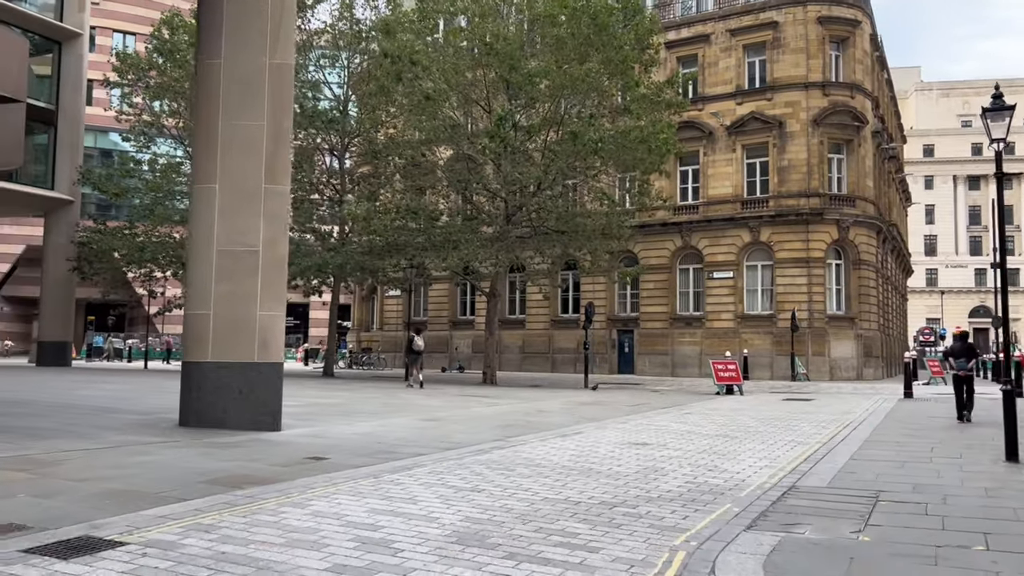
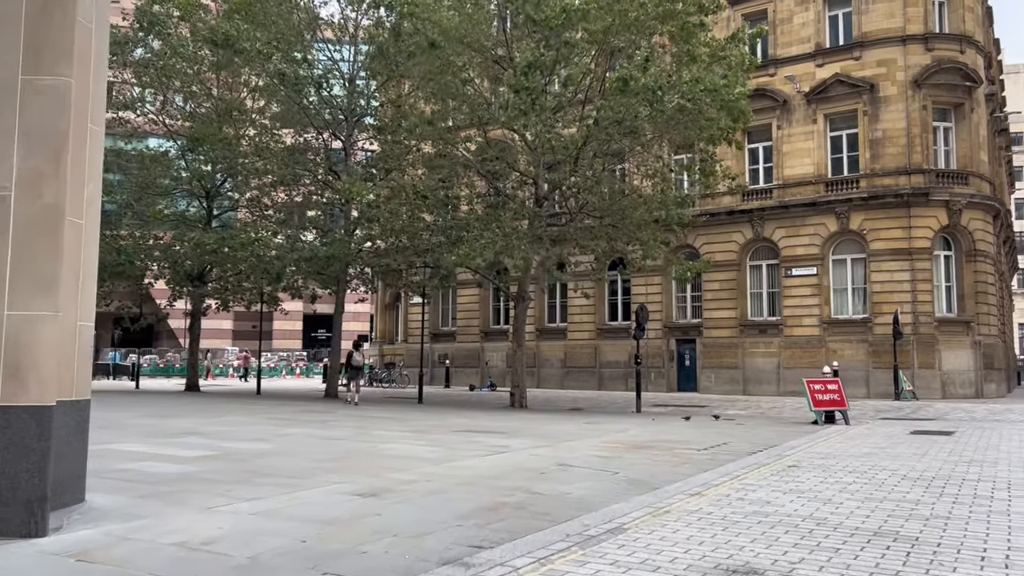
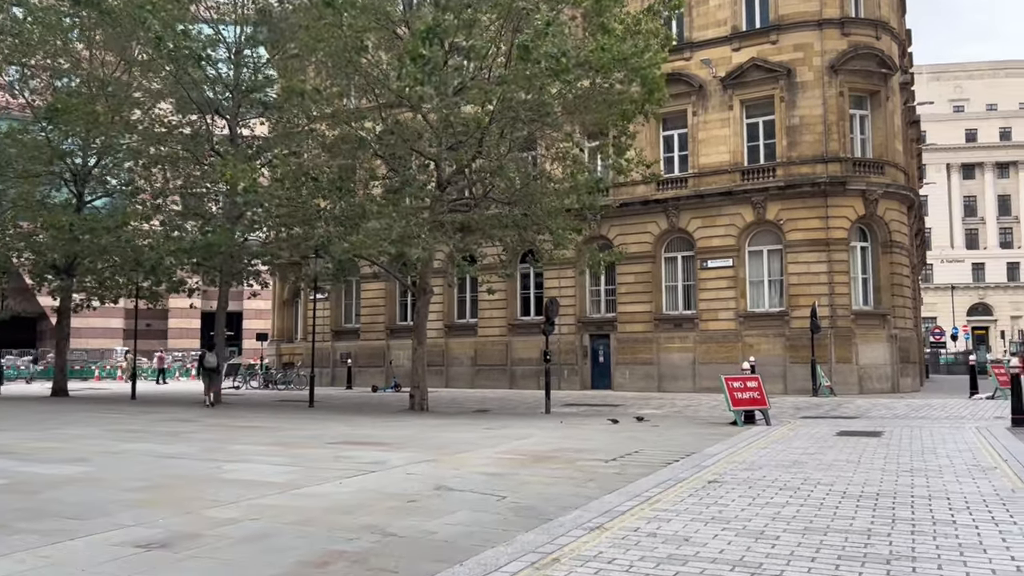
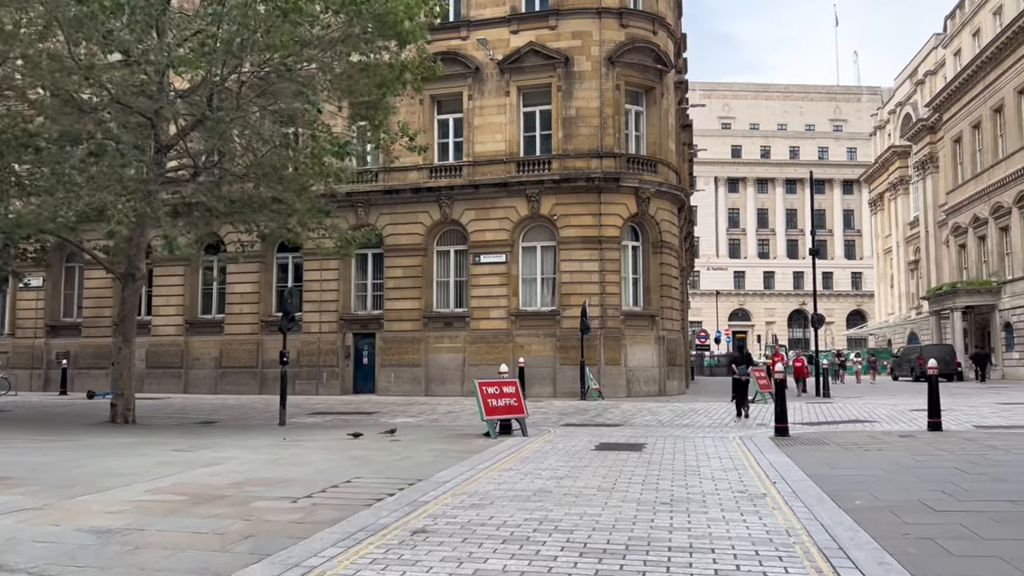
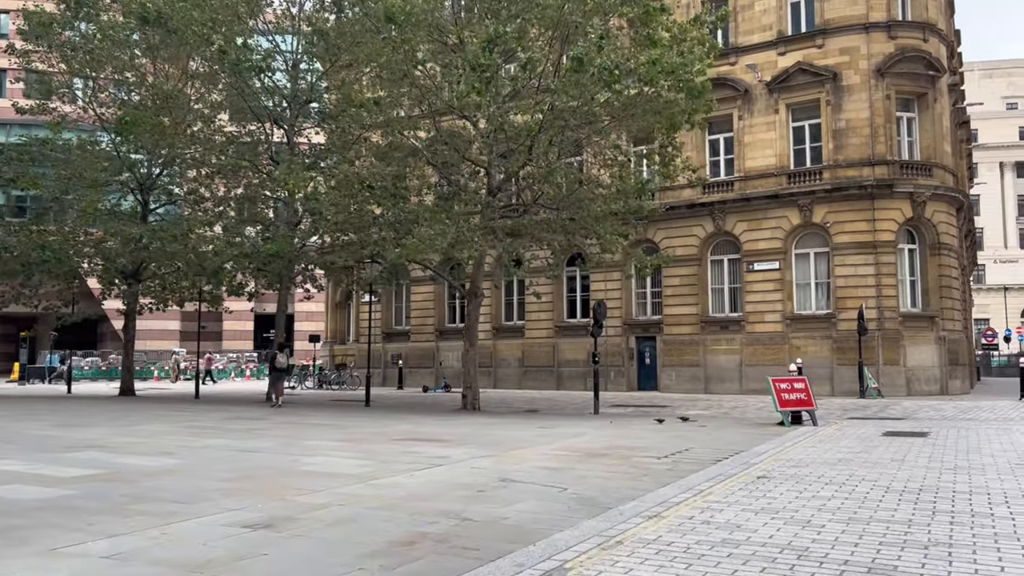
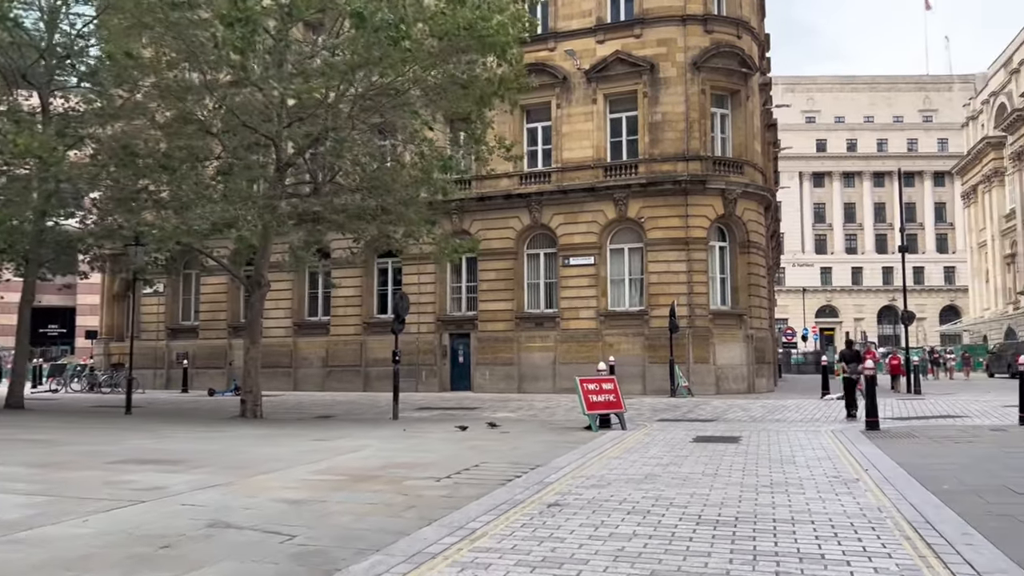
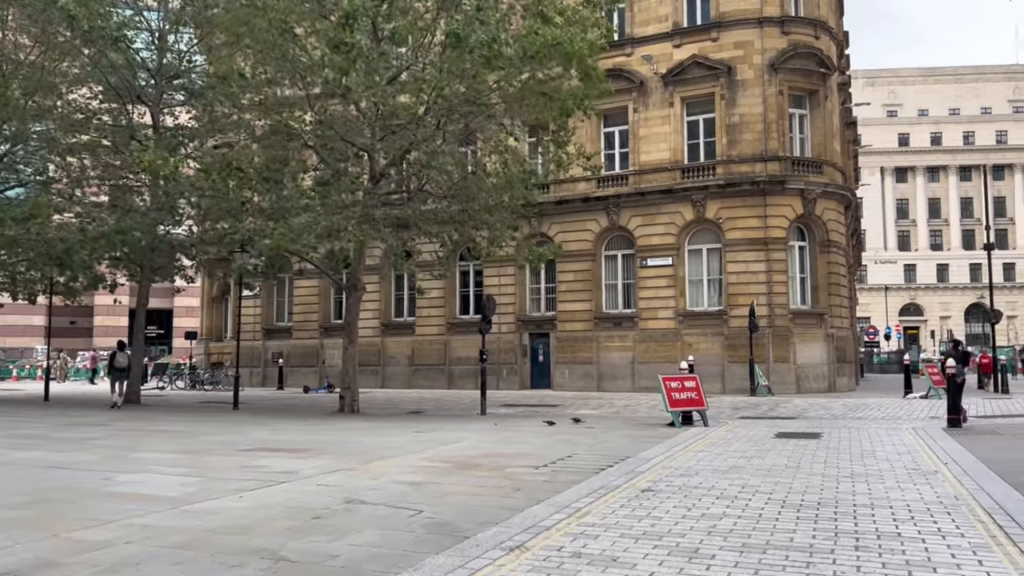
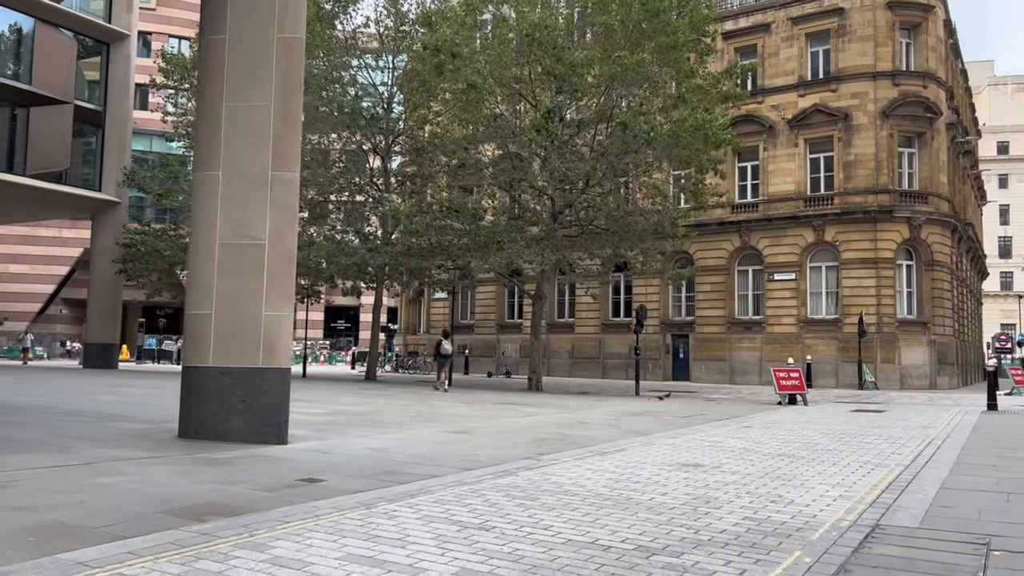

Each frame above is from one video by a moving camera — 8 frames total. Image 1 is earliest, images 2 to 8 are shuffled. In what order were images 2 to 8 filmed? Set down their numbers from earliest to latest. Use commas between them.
8, 2, 5, 3, 7, 6, 4
